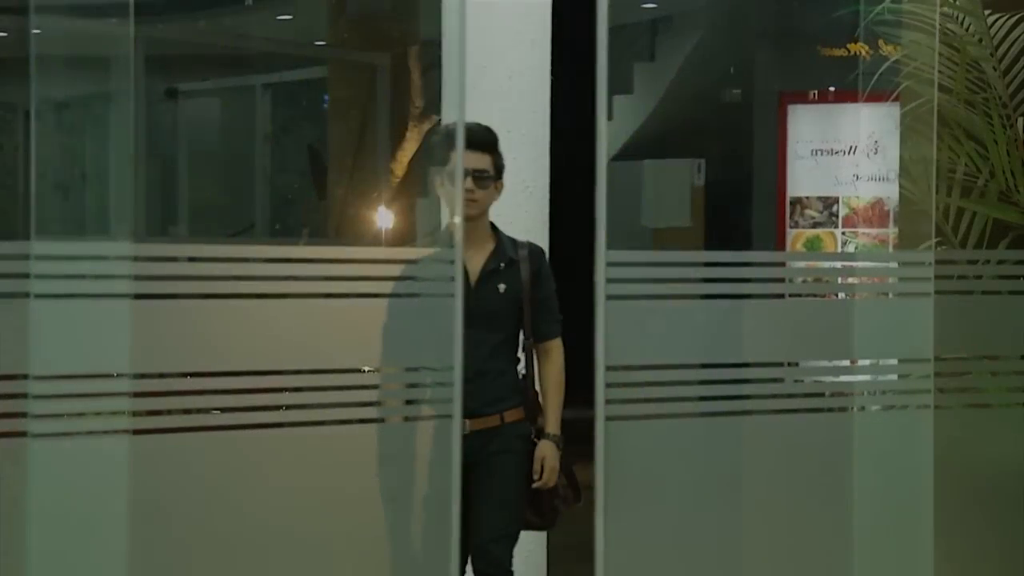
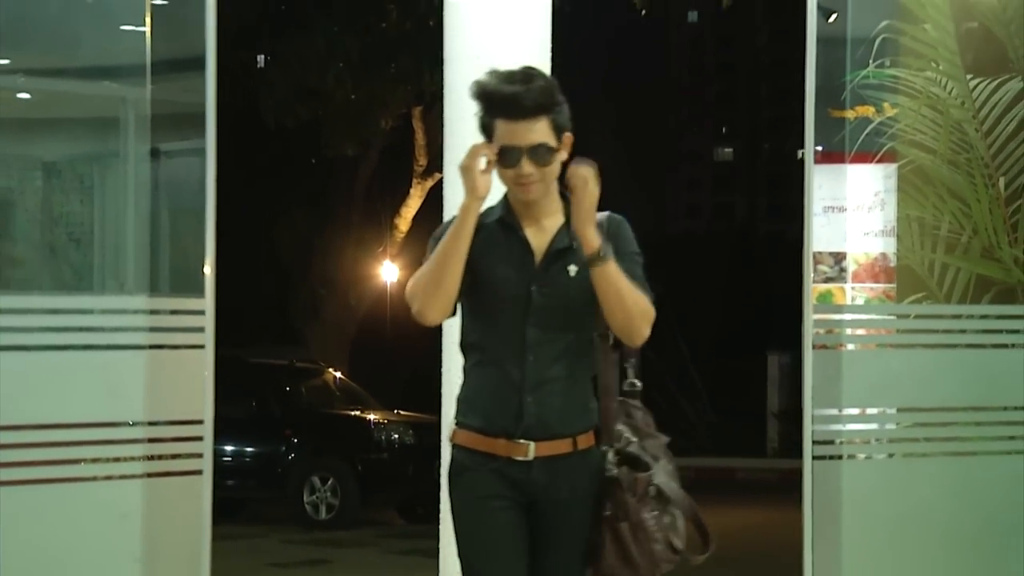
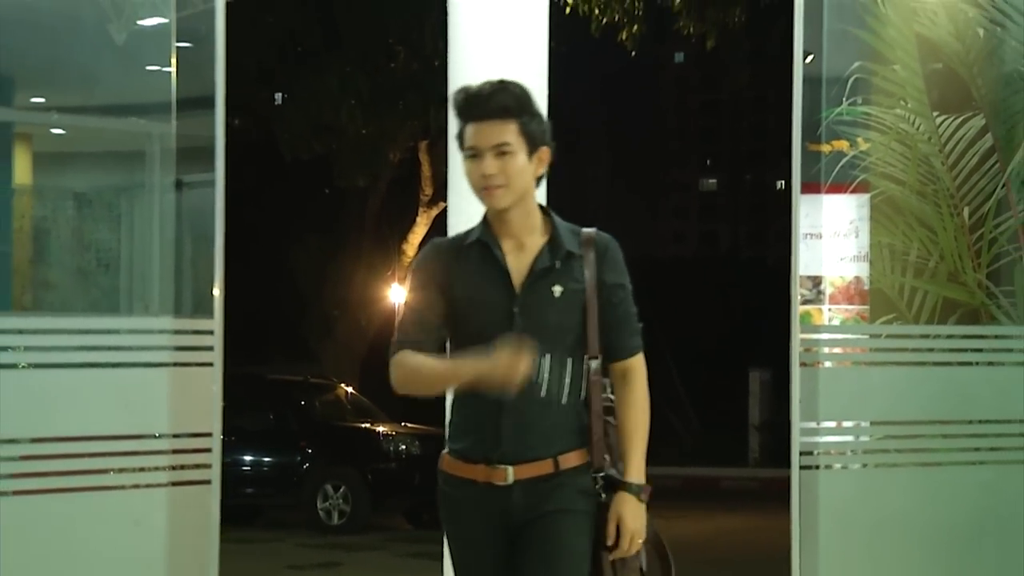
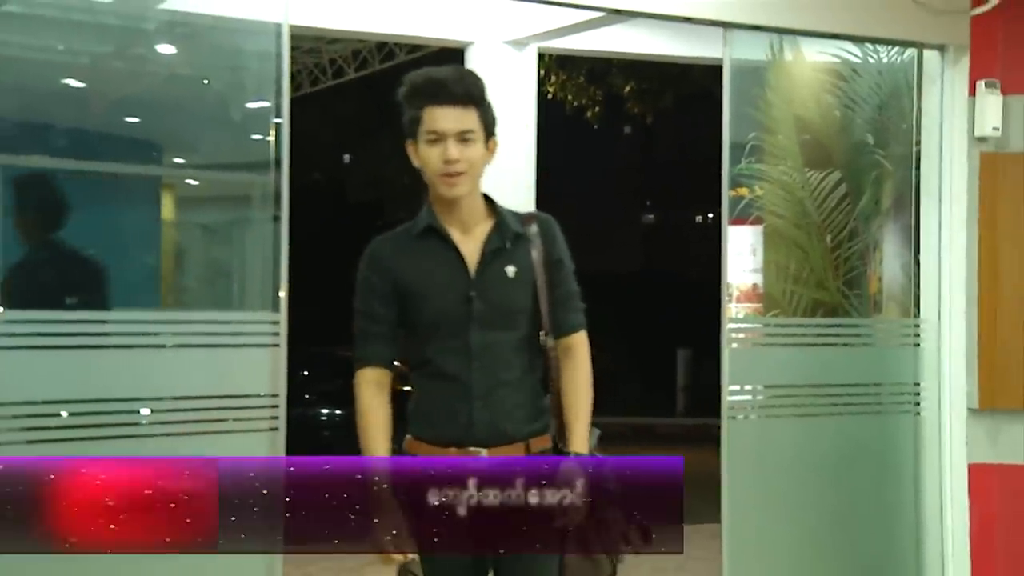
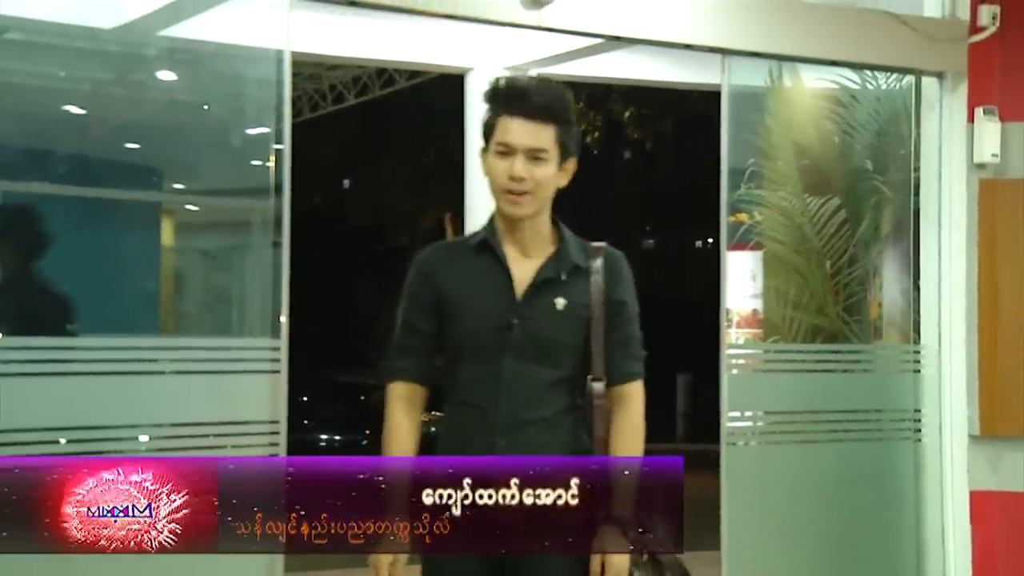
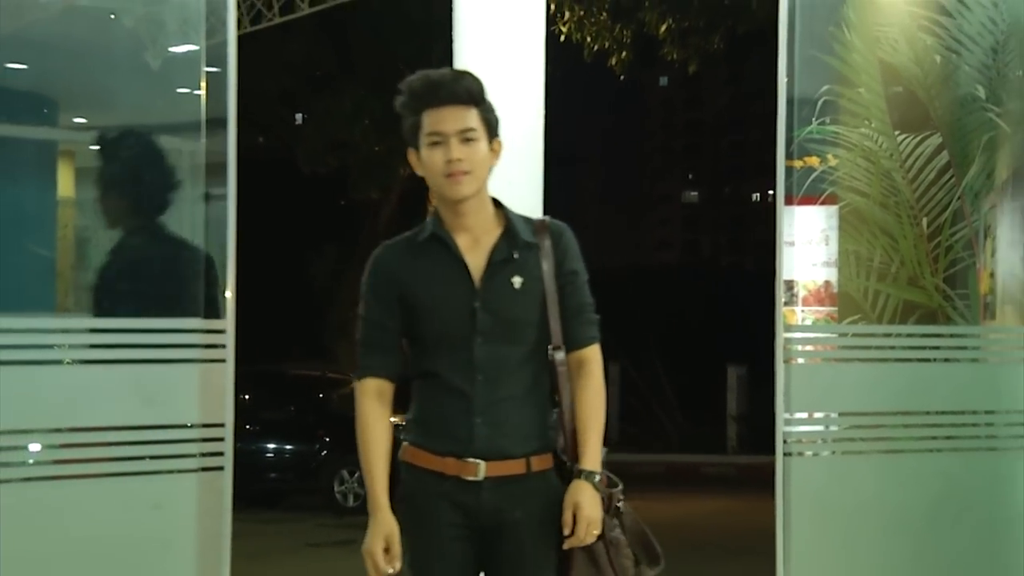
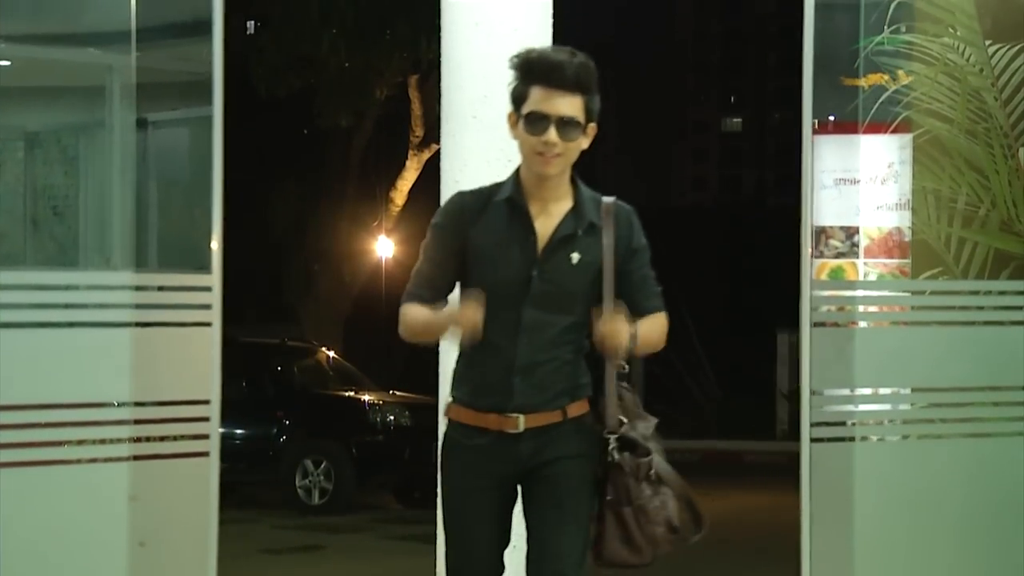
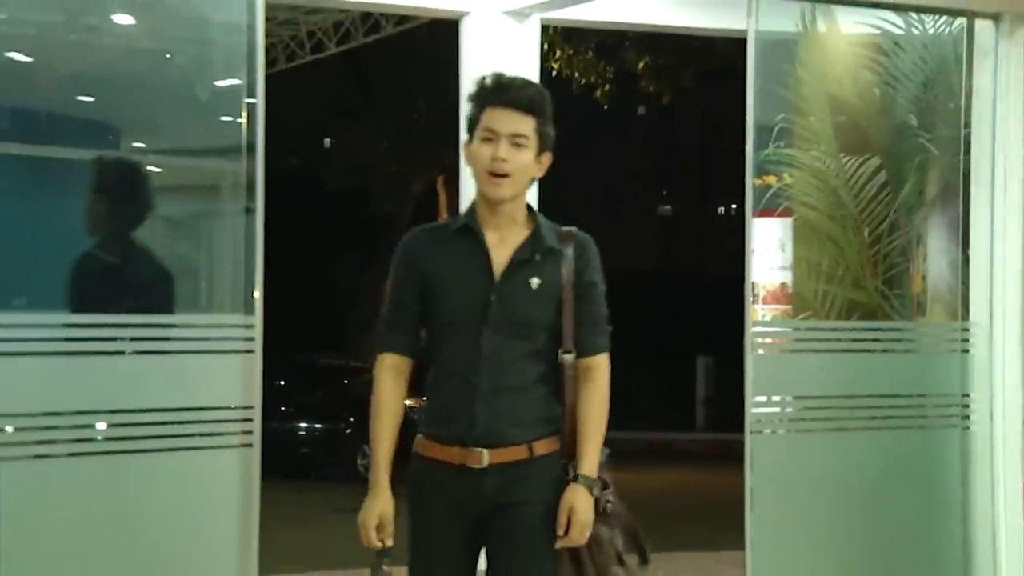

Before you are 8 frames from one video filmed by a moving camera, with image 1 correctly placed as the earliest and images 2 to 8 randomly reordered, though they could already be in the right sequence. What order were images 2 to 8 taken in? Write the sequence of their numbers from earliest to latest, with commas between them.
7, 2, 3, 6, 8, 4, 5
